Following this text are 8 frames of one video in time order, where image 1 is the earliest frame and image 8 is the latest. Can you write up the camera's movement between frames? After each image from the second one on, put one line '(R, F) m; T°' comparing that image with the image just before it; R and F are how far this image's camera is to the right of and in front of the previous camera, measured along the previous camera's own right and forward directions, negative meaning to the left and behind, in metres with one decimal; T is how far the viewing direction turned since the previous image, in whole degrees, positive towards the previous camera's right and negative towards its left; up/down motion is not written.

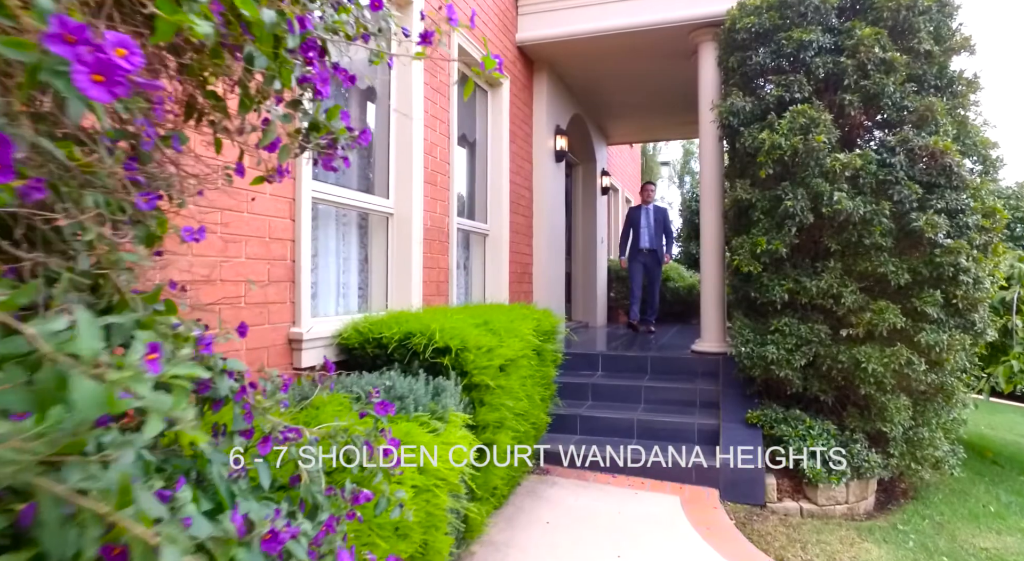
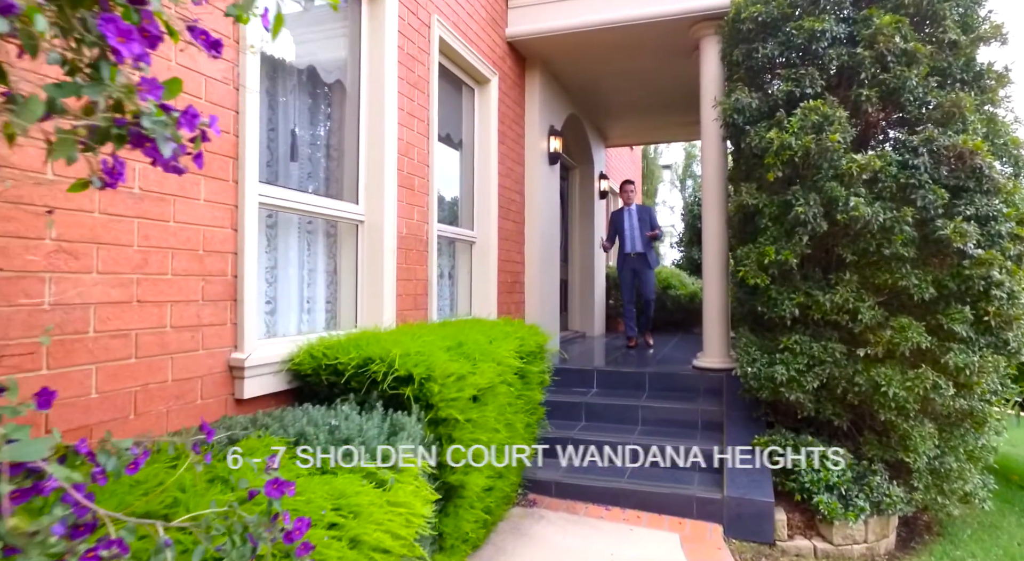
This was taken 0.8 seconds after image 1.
(+0.1, +0.3) m; 0°
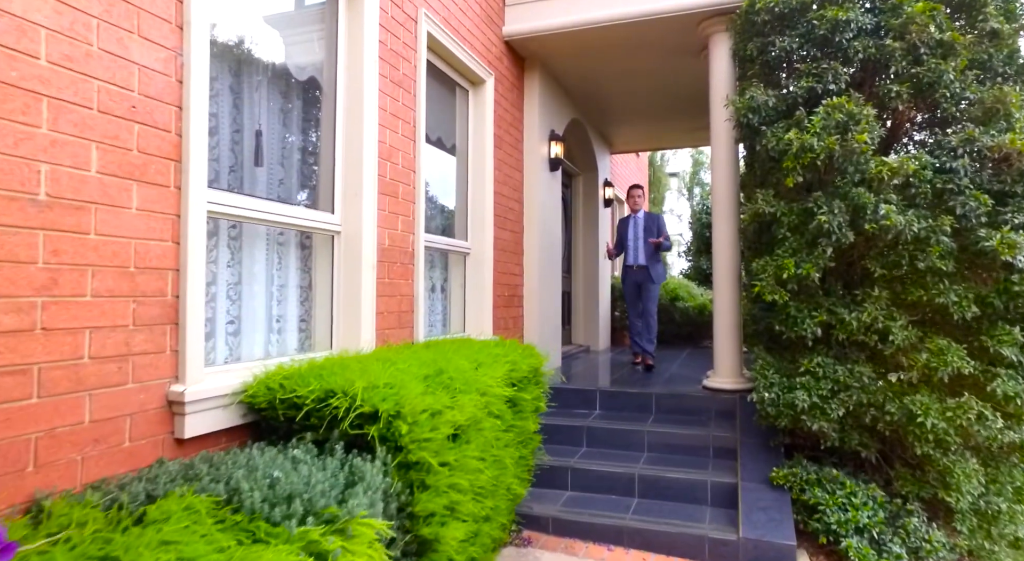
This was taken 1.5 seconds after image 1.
(+0.1, +0.3) m; -1°
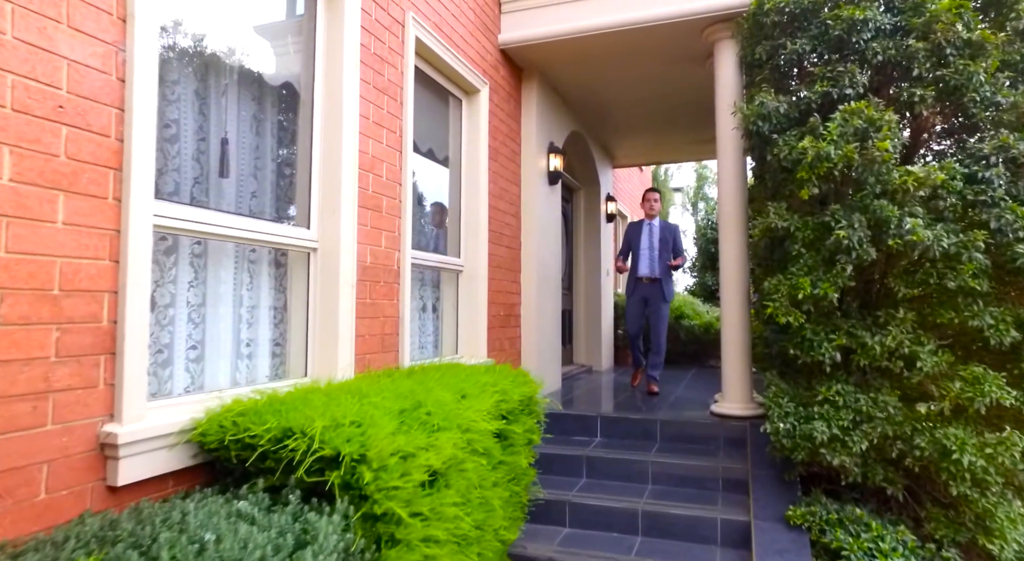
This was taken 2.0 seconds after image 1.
(+0.1, +0.2) m; 0°
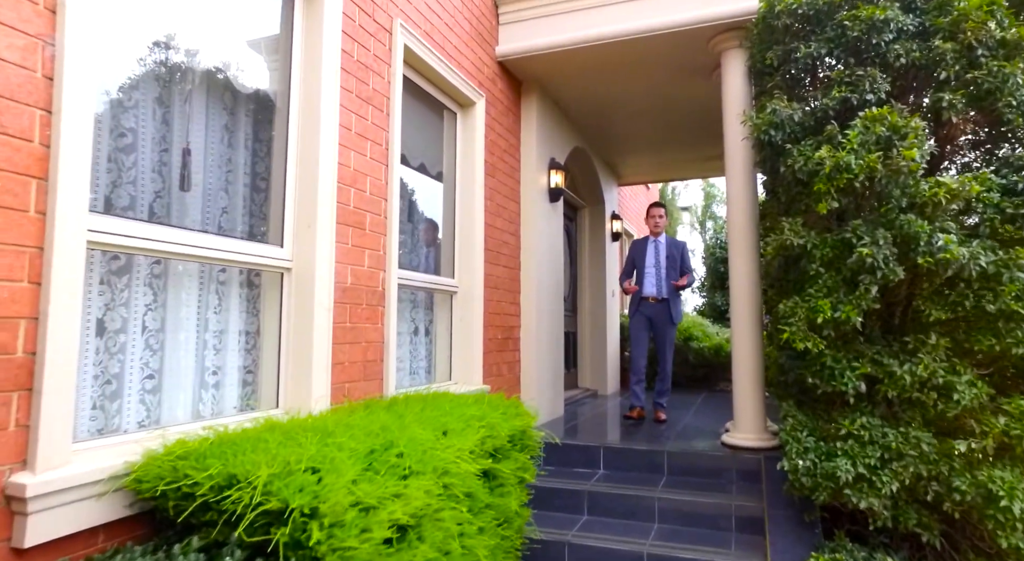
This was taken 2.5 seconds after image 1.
(+0.1, +0.2) m; -1°
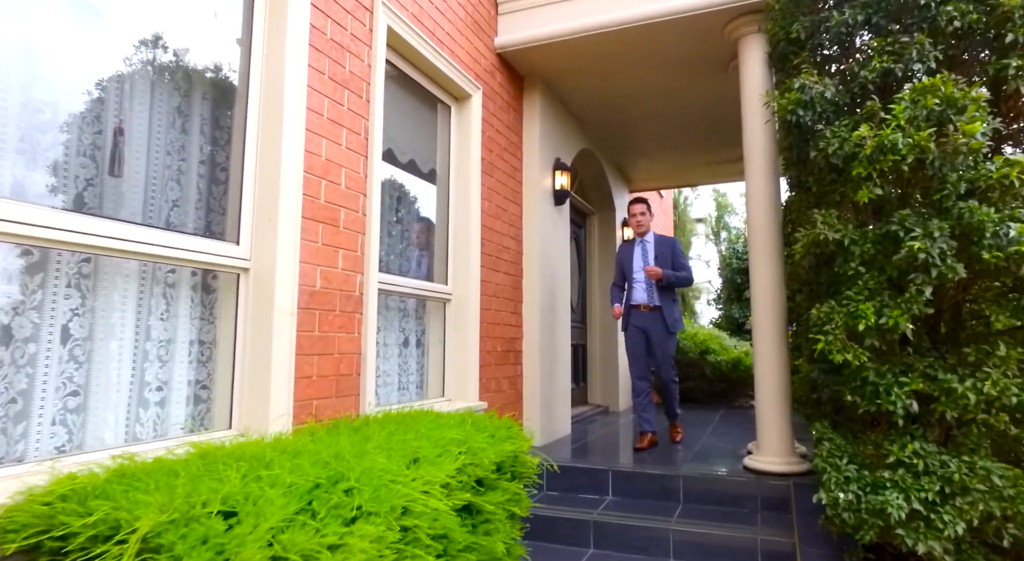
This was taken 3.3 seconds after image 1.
(+0.1, +0.4) m; -1°
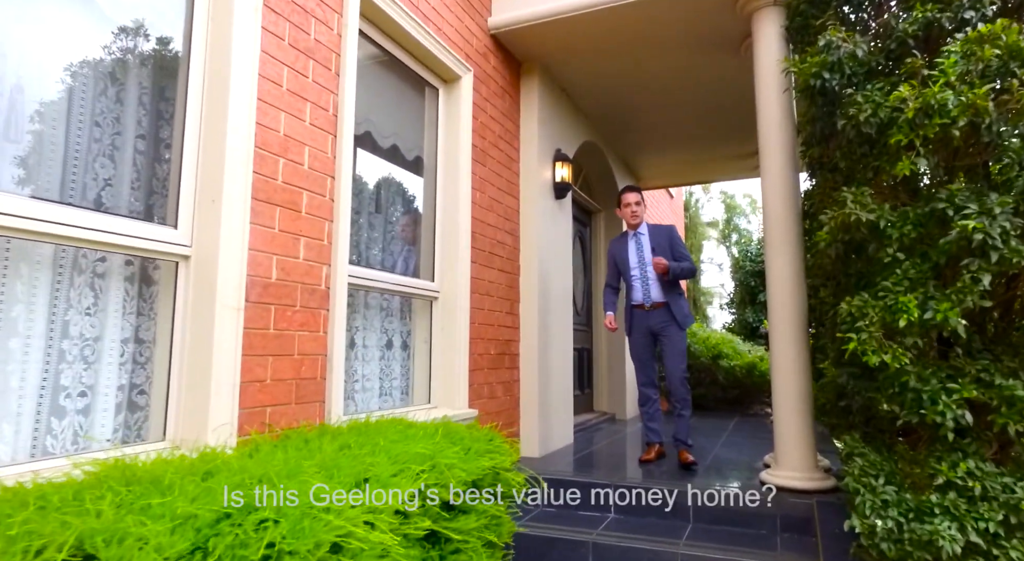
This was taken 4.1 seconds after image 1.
(+0.1, +0.3) m; -1°
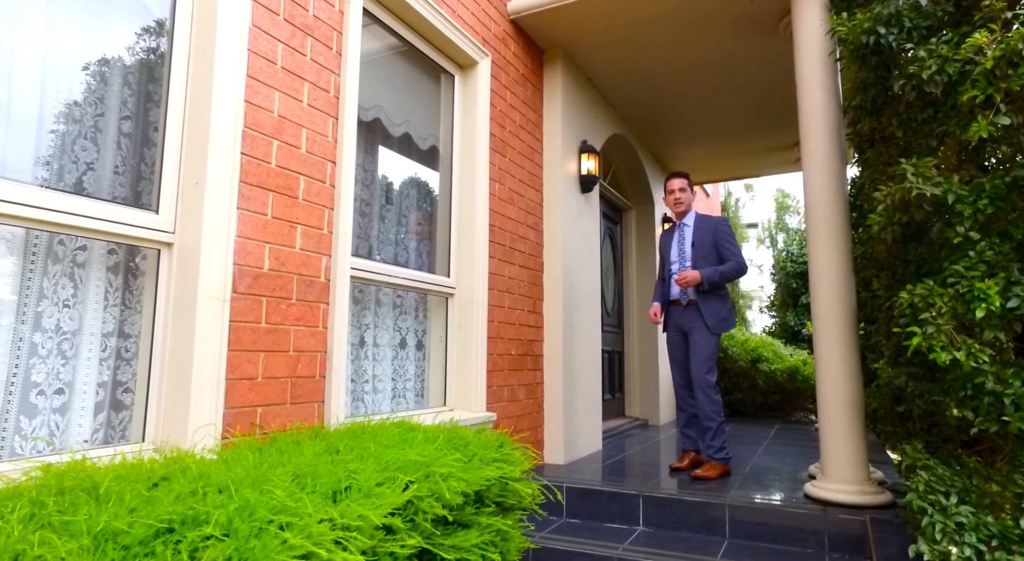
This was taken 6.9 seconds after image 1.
(+0.1, +0.2) m; -3°
